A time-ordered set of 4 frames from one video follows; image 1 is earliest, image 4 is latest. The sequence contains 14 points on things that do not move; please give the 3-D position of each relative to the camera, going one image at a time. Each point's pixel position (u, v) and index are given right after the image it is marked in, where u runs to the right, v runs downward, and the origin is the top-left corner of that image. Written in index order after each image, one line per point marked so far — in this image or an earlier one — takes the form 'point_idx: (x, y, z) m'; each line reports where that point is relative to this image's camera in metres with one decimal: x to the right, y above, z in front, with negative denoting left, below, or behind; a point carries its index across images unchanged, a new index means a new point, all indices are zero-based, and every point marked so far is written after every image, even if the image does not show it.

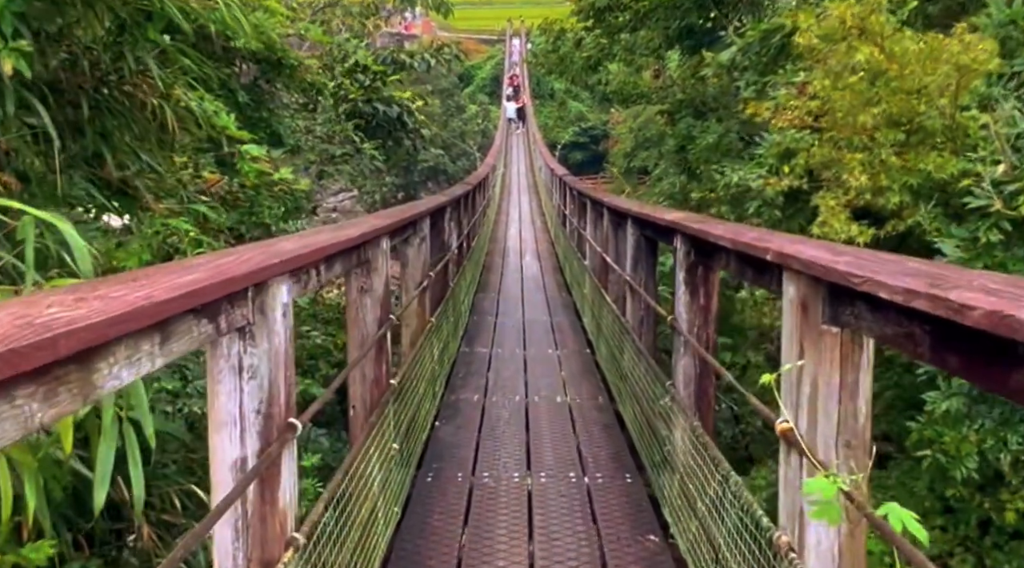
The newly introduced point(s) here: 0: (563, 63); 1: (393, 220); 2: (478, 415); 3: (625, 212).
0: (+0.5, +2.1, +9.0) m
1: (-0.3, +0.2, +2.7) m
2: (-0.1, -0.5, +4.0) m
3: (+0.4, +0.3, +3.6) m
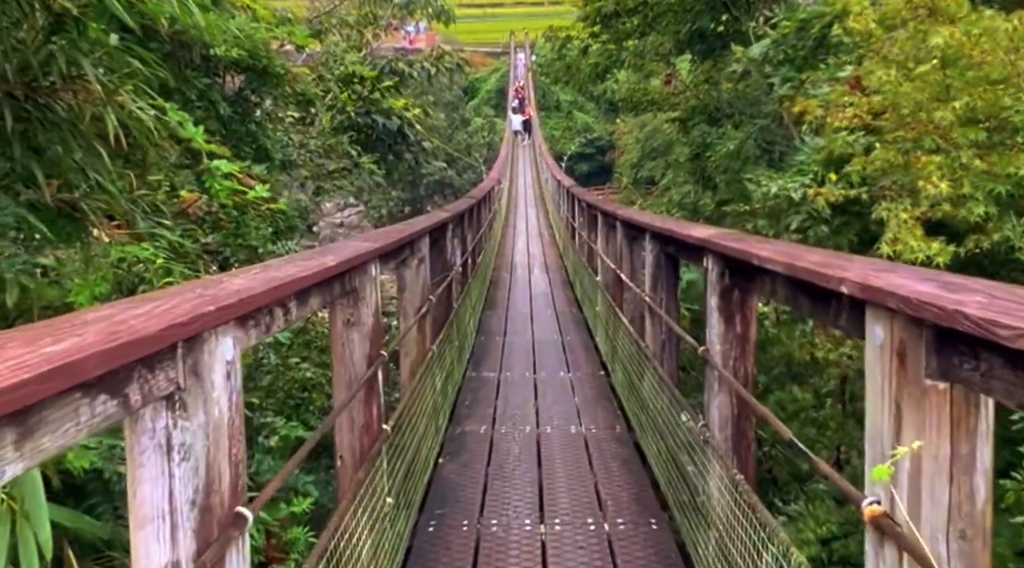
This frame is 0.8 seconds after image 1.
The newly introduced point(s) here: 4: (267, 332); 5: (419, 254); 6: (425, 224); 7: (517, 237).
0: (+0.6, +1.9, +8.8) m
1: (-0.3, +0.1, +2.4) m
2: (-0.1, -0.6, +3.6) m
3: (+0.4, +0.2, +3.3) m
4: (-0.4, -0.1, +1.4) m
5: (-0.3, +0.1, +3.3) m
6: (-0.3, +0.2, +3.3) m
7: (0.0, +0.6, +11.9) m
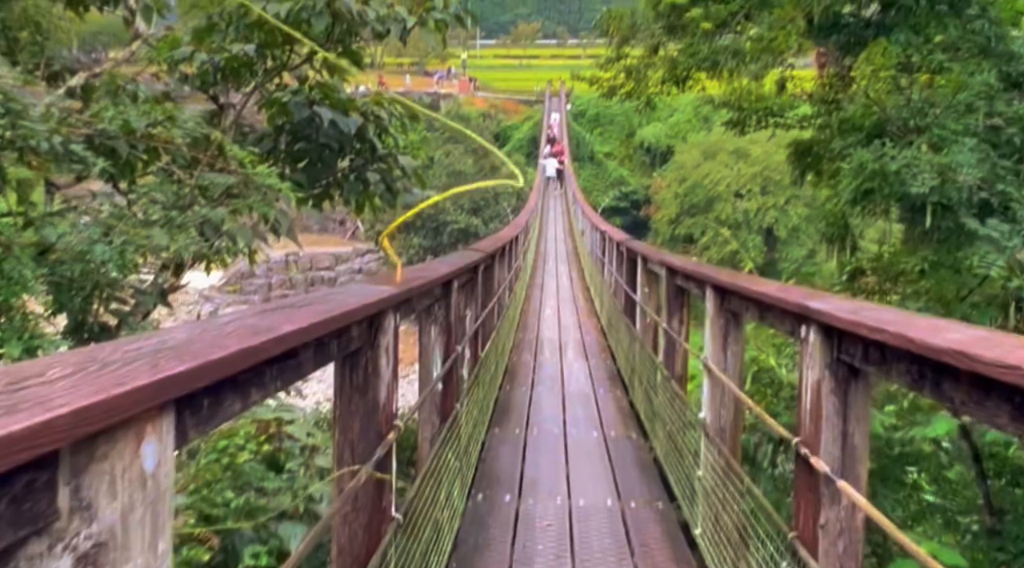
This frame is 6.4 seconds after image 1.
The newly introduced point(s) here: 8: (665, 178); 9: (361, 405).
0: (+0.8, +1.3, +6.3) m
1: (-0.3, -0.1, -0.2) m
2: (-0.1, -0.9, +1.0) m
3: (+0.5, -0.1, +0.7) m
4: (-0.4, -0.2, -1.2) m
5: (-0.3, -0.2, +0.7) m
6: (-0.3, -0.1, +0.7) m
7: (+0.3, -0.2, +9.3) m
8: (+3.0, +2.1, +19.0) m
9: (-0.3, -0.2, +1.8) m
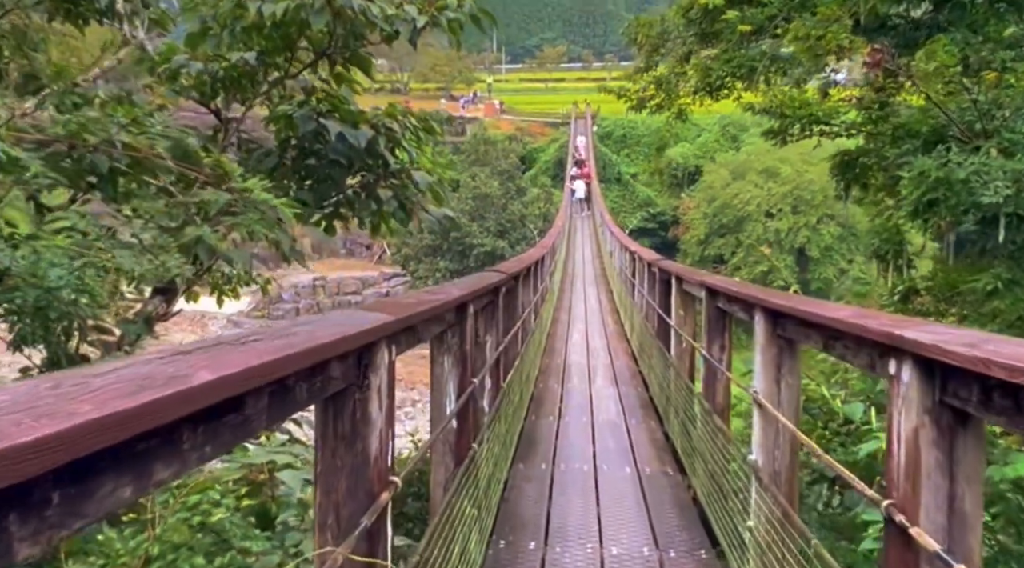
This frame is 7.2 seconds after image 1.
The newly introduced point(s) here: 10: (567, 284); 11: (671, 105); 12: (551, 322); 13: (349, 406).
0: (+1.0, +1.2, +5.9) m
1: (-0.3, -0.1, -0.5) m
2: (-0.1, -0.9, +0.7) m
3: (+0.5, -0.1, +0.4) m
4: (-0.4, -0.2, -1.5) m
5: (-0.3, -0.2, +0.4) m
6: (-0.3, -0.1, +0.4) m
7: (+0.6, -0.4, +9.0) m
8: (+3.5, +1.7, +18.6) m
9: (-0.2, -0.3, +1.4) m
10: (+0.7, 0.0, +12.7) m
11: (+1.0, +1.1, +6.0) m
12: (+0.4, -0.3, +8.7) m
13: (-0.2, -0.2, +1.4) m
